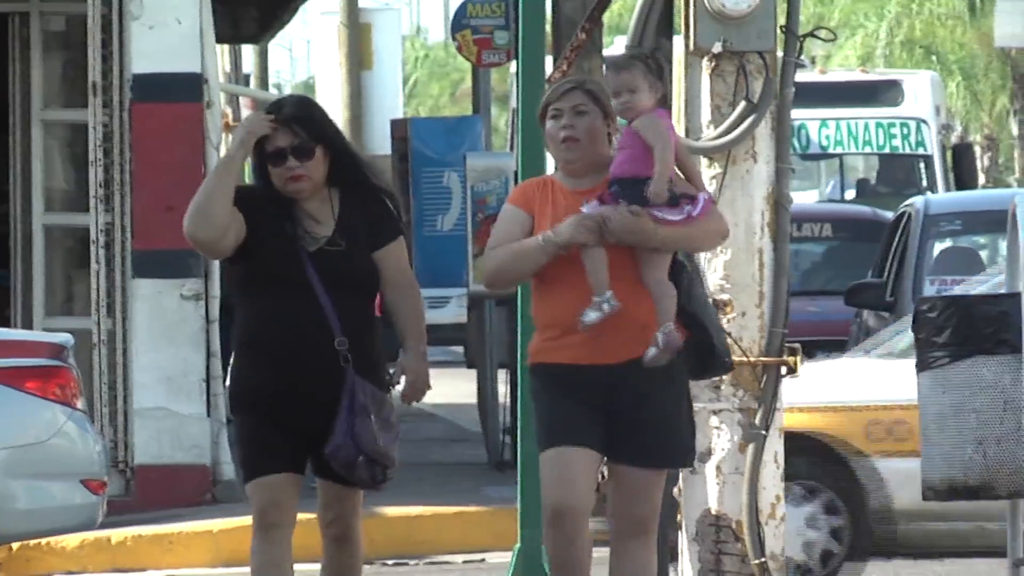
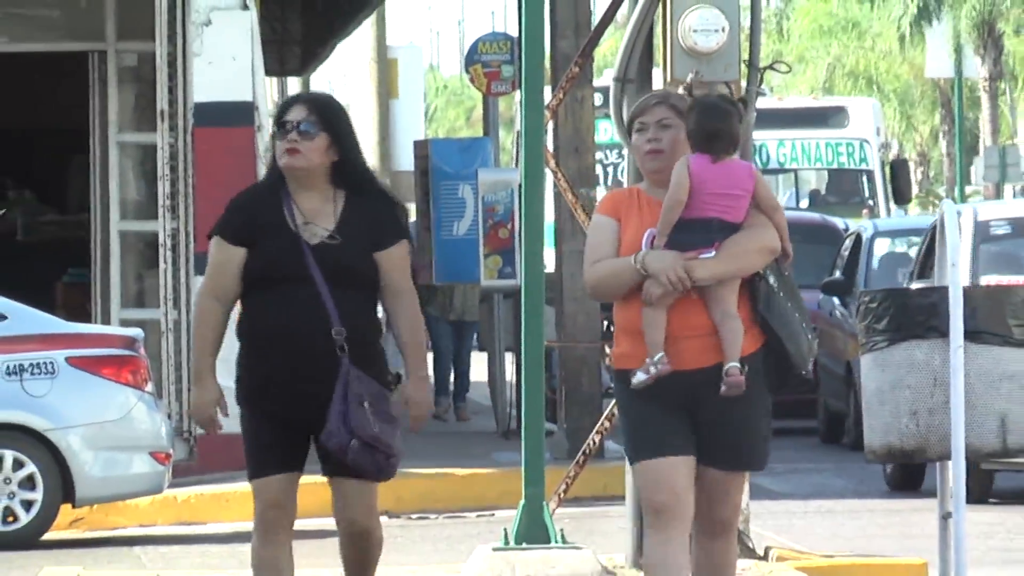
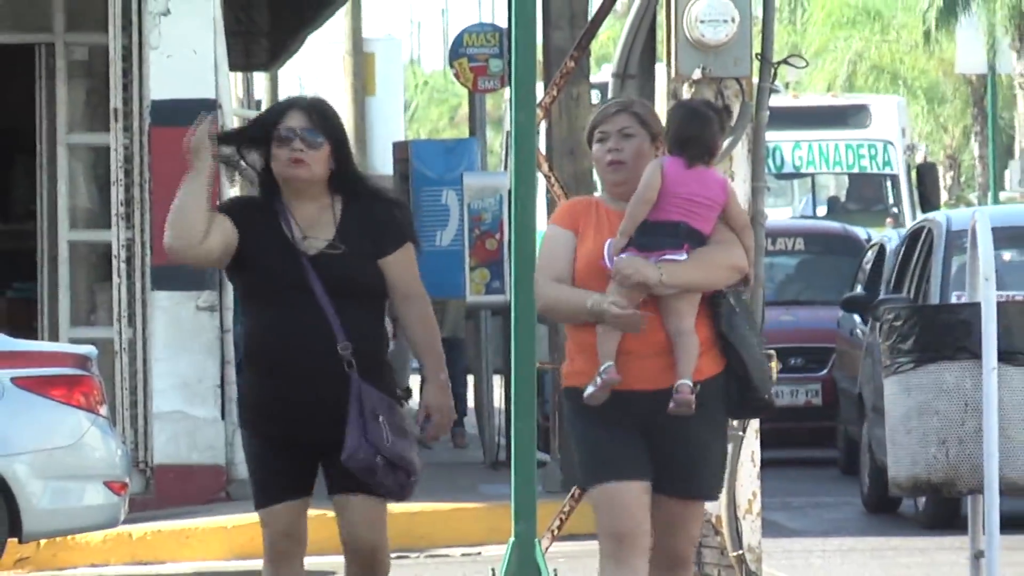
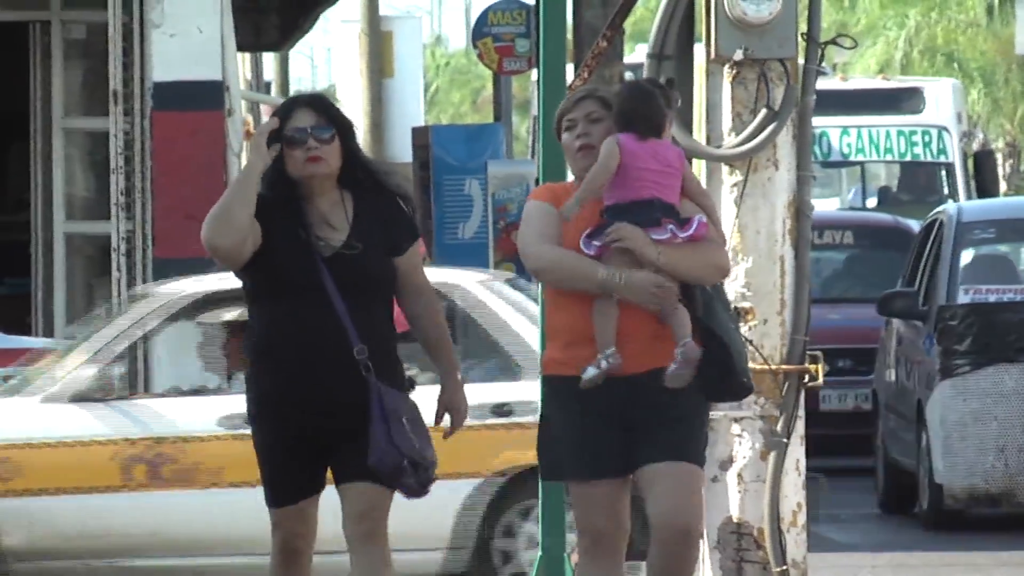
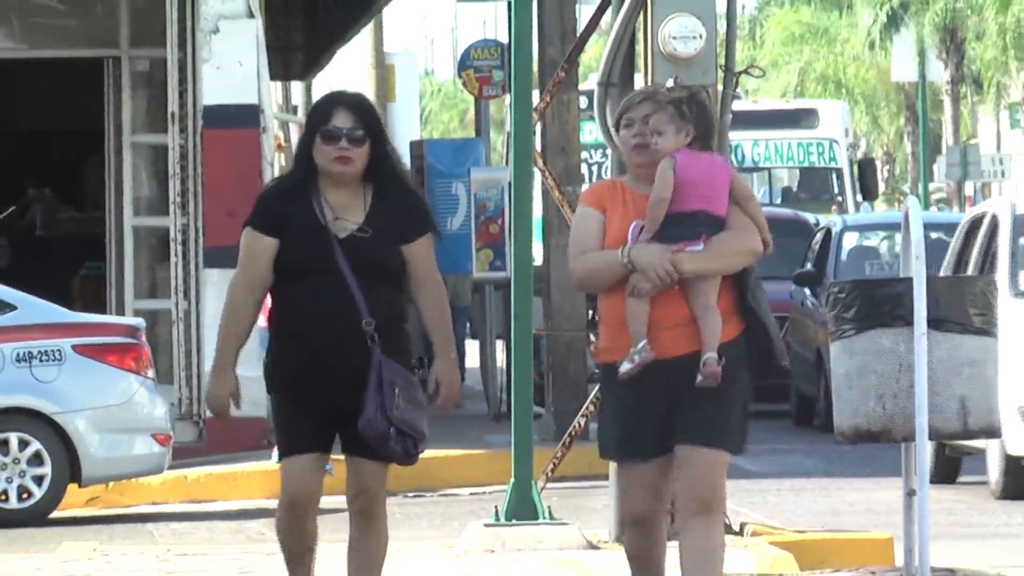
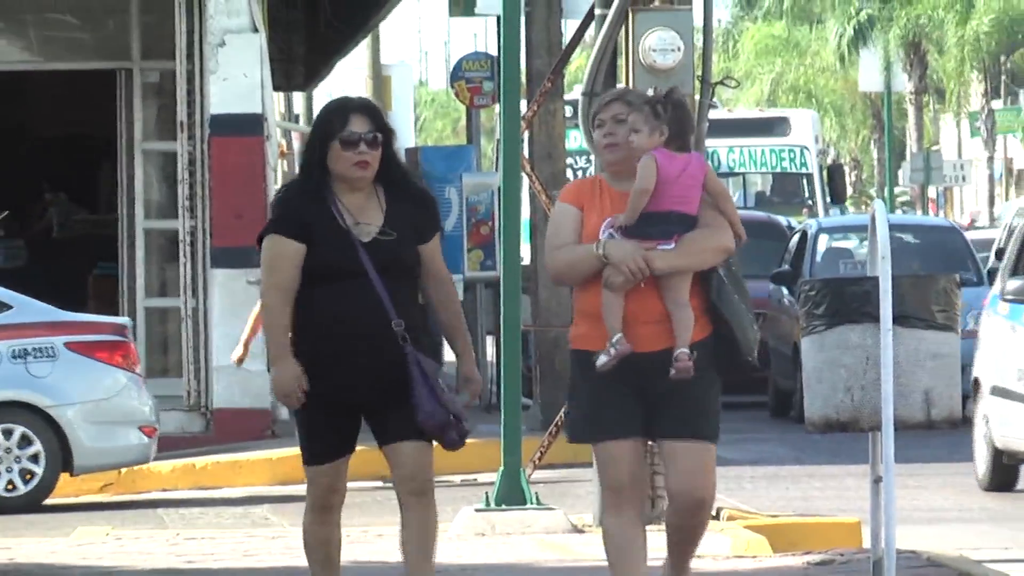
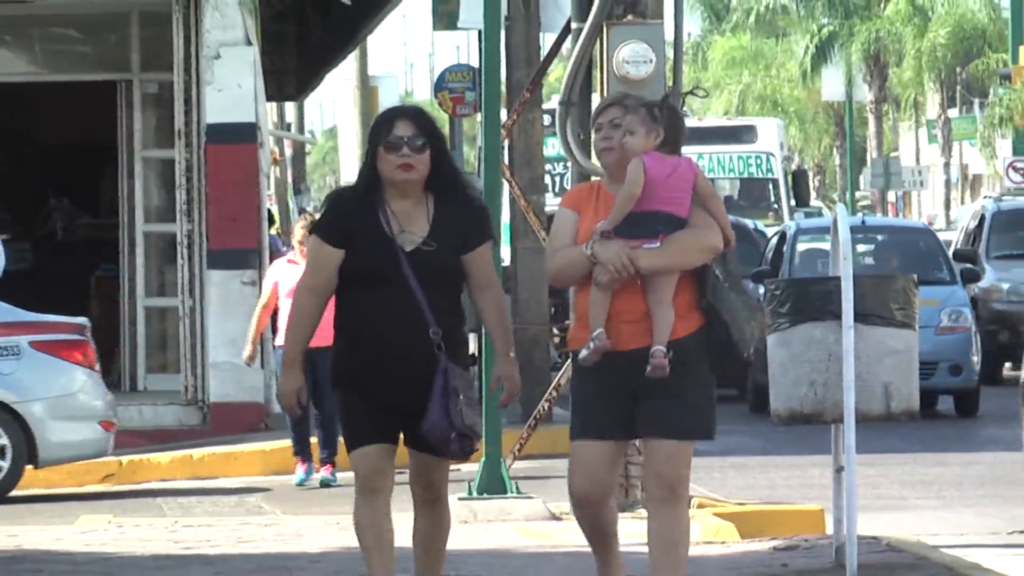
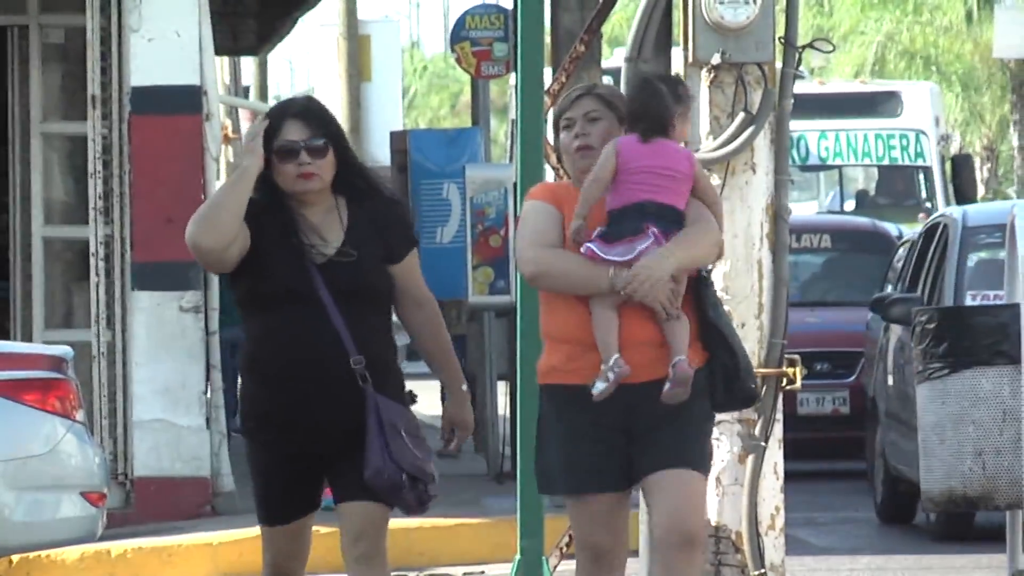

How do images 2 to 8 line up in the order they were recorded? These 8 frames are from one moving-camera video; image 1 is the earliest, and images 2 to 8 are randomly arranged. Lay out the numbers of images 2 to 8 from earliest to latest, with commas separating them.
4, 8, 3, 2, 5, 6, 7
